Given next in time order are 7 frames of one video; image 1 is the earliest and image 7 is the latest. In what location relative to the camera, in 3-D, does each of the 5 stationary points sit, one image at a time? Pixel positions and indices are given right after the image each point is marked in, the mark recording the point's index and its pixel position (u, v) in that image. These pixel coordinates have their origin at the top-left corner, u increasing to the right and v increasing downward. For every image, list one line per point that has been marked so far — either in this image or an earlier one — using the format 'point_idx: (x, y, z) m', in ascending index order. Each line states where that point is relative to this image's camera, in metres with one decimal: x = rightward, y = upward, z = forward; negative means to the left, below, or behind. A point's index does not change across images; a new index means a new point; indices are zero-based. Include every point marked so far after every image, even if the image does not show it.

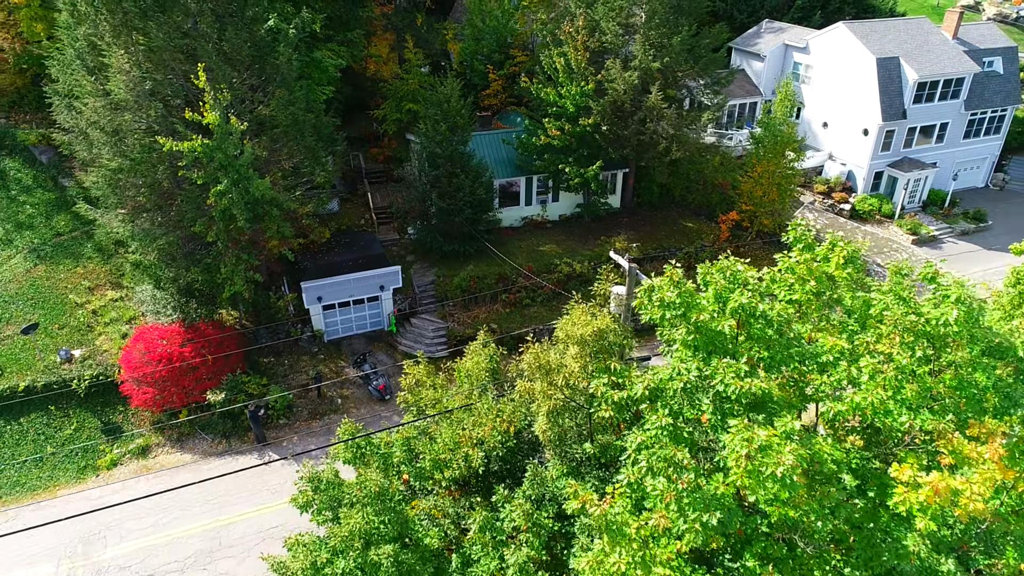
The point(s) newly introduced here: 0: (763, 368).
0: (+2.5, -0.8, +6.9) m
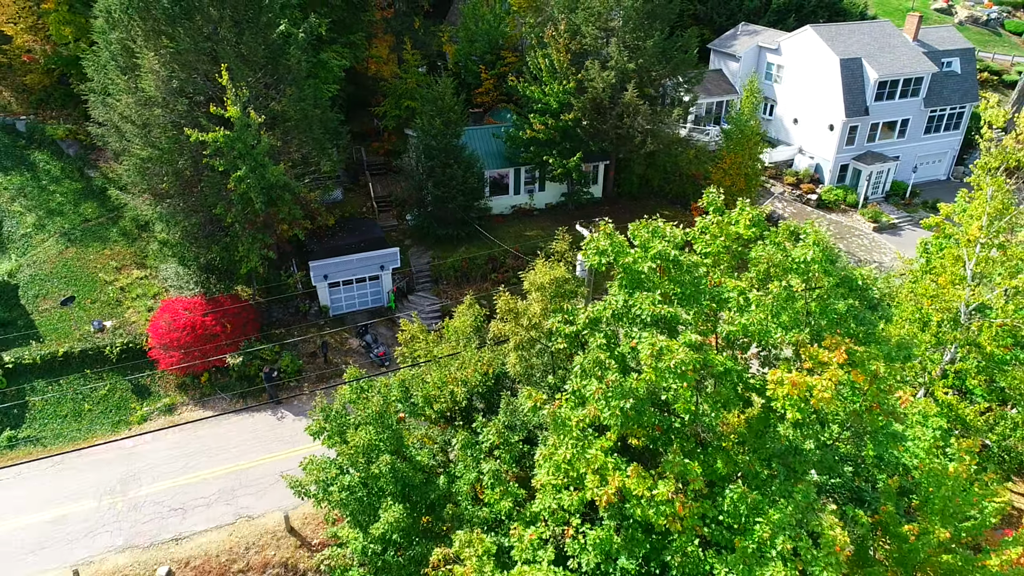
0: (+2.1, -0.2, +9.0) m
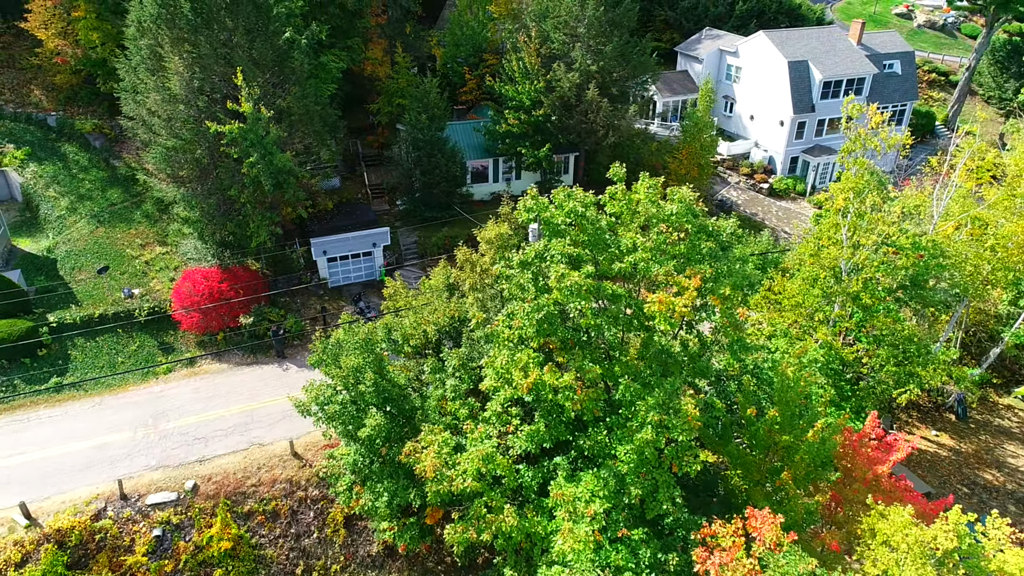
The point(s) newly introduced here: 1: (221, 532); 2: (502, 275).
0: (+1.2, +0.7, +12.0) m
1: (-6.7, -5.7, +16.4) m
2: (-0.2, +0.2, +12.9) m
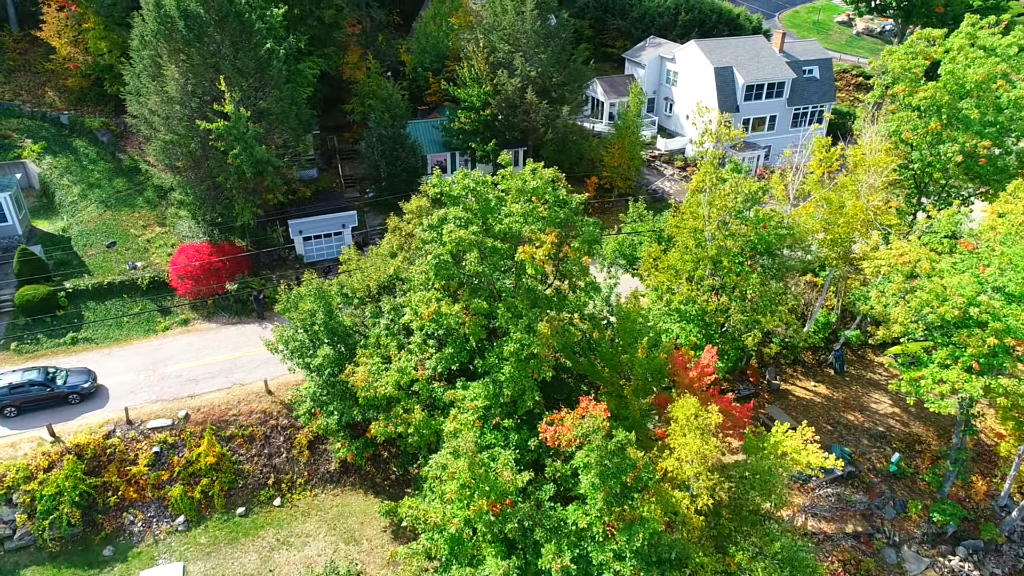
0: (-0.8, +1.7, +16.1) m
1: (-8.8, -4.7, +20.5) m
2: (-2.2, +1.2, +17.0) m
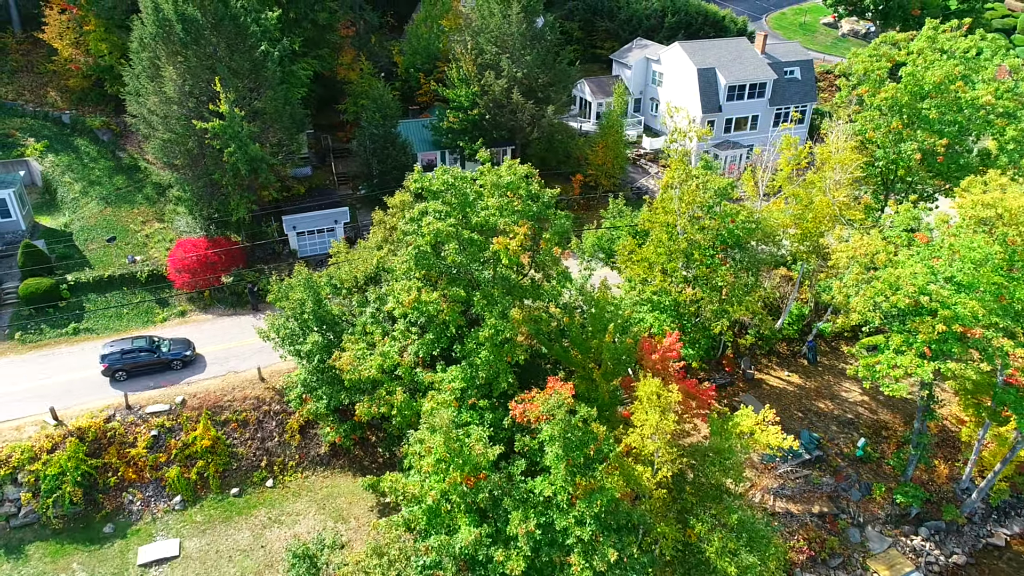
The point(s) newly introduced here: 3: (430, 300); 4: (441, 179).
0: (-1.4, +2.0, +17.1) m
1: (-9.3, -4.4, +21.5) m
2: (-2.8, +1.5, +18.0) m
3: (-1.9, -0.3, +16.7) m
4: (-1.8, +2.7, +17.5) m
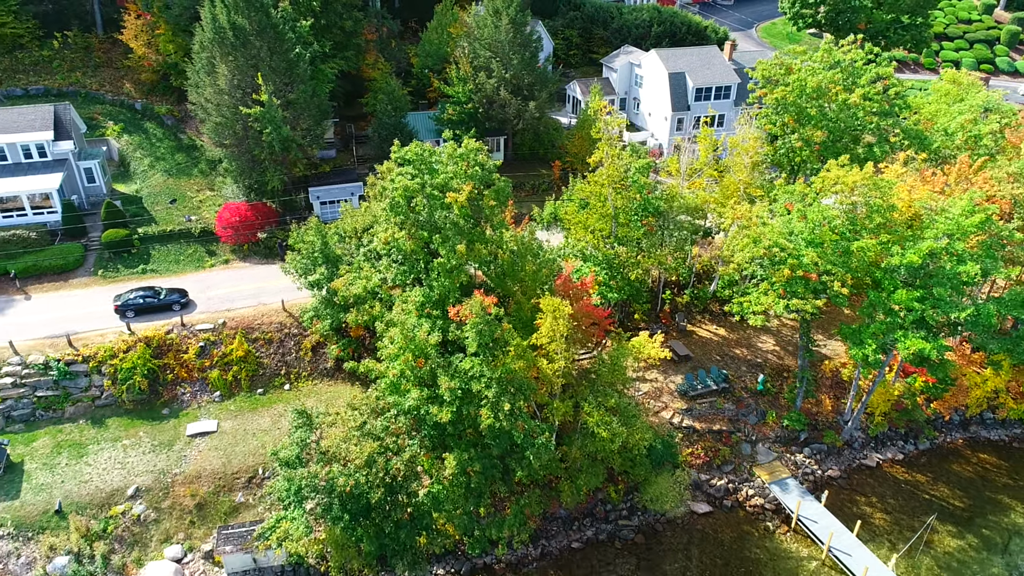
0: (-2.9, +3.8, +23.2) m
1: (-10.8, -2.3, +28.1) m
2: (-4.3, +3.4, +24.2) m
3: (-3.6, +1.6, +22.9) m
4: (-3.3, +4.6, +23.7) m
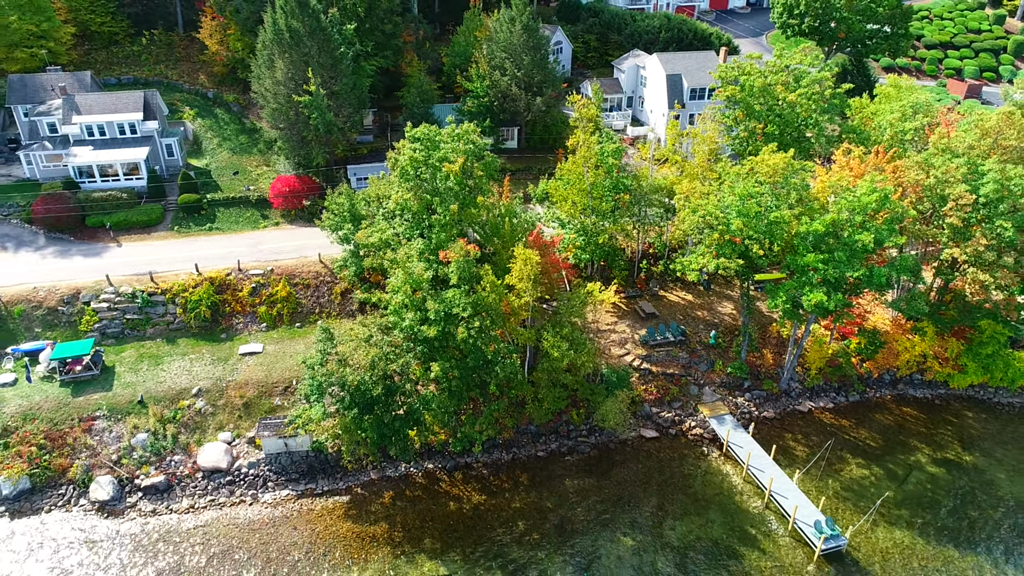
0: (-3.5, +5.8, +29.4) m
1: (-11.2, 0.0, +34.7) m
2: (-4.8, +5.4, +30.4) m
3: (-4.2, +3.6, +29.0) m
4: (-3.8, +6.6, +29.8) m
